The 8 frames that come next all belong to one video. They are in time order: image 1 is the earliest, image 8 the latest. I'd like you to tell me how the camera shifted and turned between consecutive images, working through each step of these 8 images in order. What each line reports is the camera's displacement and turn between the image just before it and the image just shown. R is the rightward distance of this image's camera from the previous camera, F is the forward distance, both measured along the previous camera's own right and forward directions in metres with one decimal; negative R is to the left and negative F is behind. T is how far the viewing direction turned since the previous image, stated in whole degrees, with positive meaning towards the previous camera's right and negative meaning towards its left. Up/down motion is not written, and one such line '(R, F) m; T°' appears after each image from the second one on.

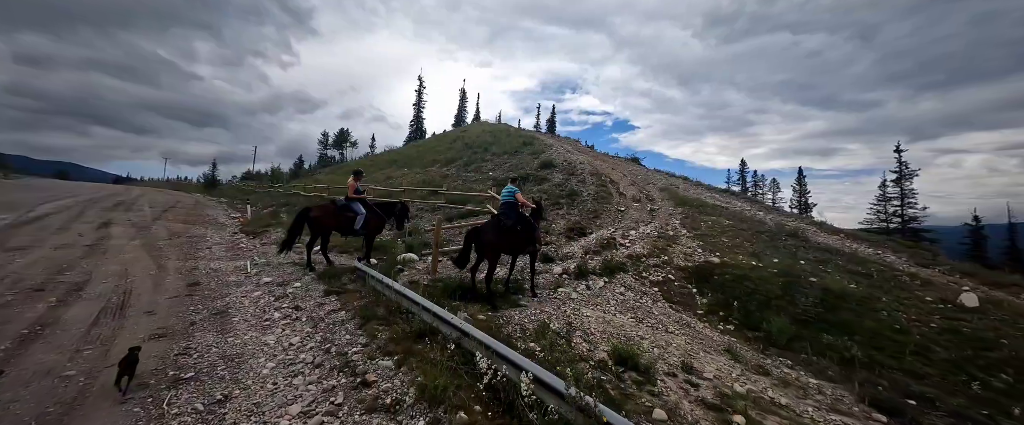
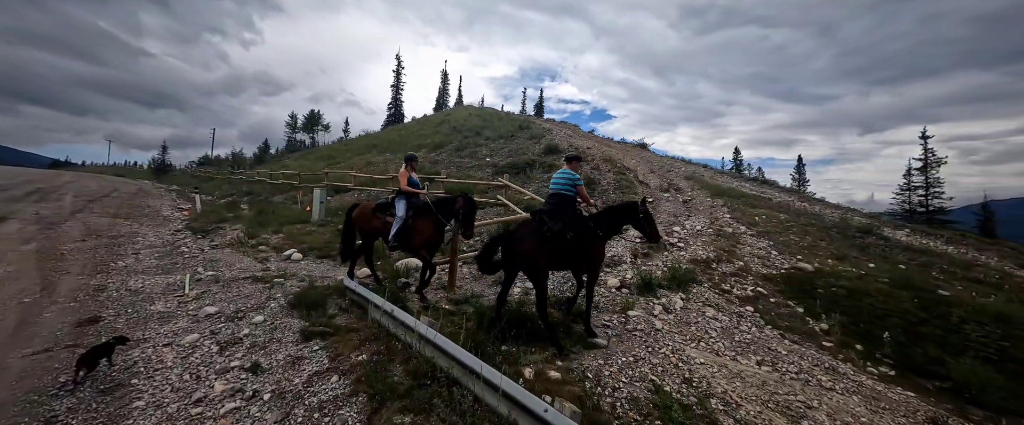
(-1.3, +2.1) m; +4°
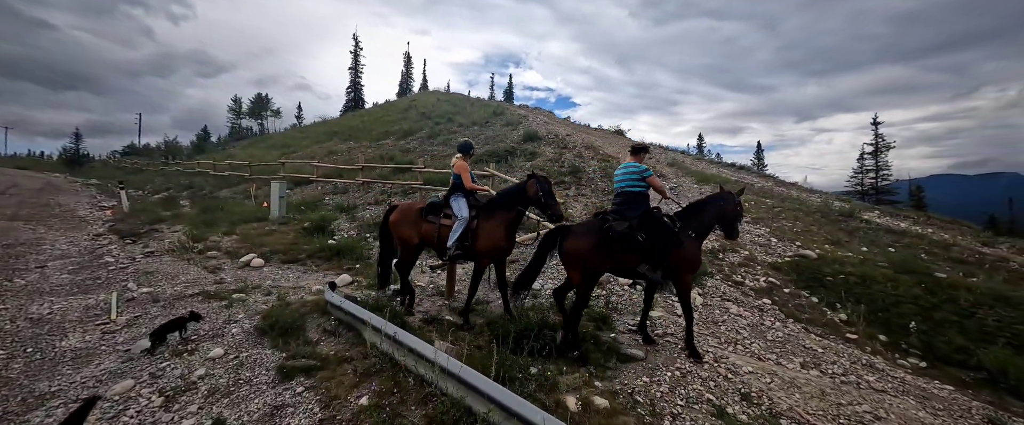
(-0.7, +0.7) m; +6°
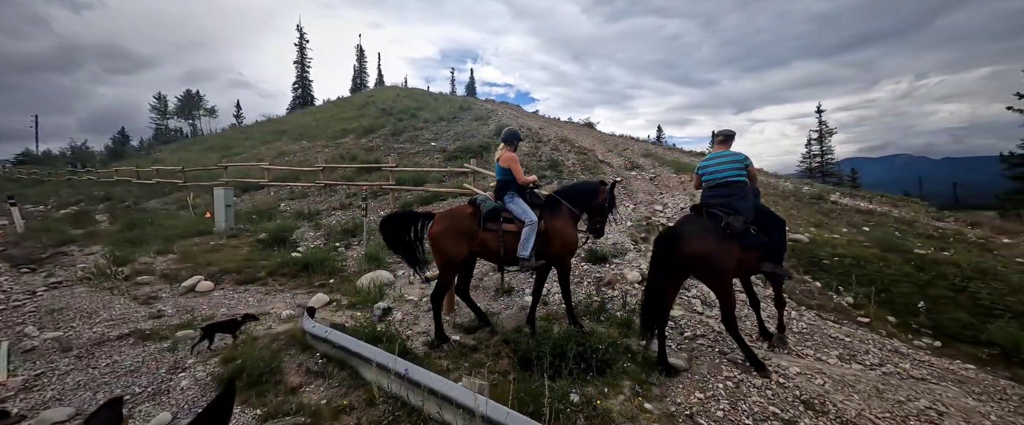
(-0.6, +0.6) m; +6°
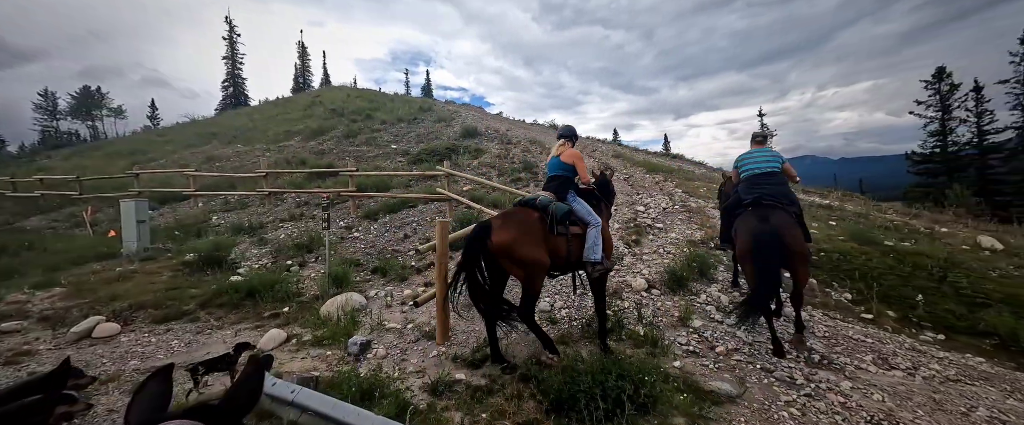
(-0.6, +0.7) m; +7°
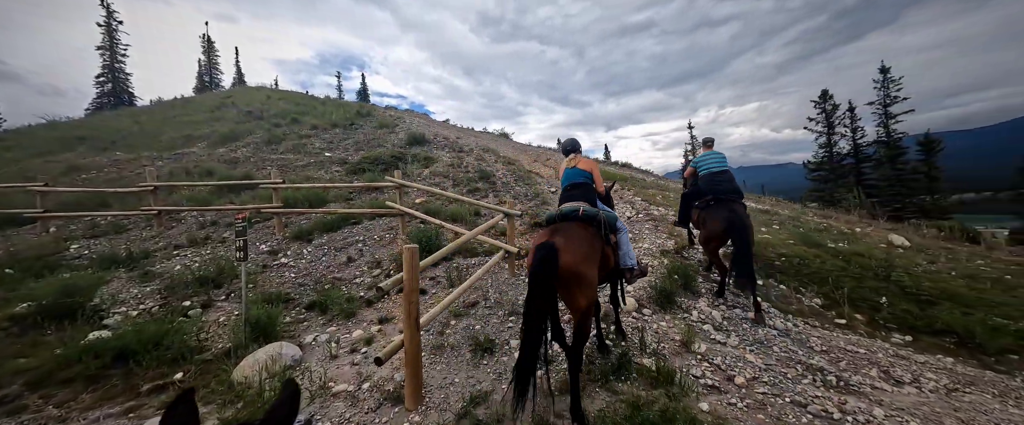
(-0.5, +0.8) m; +10°
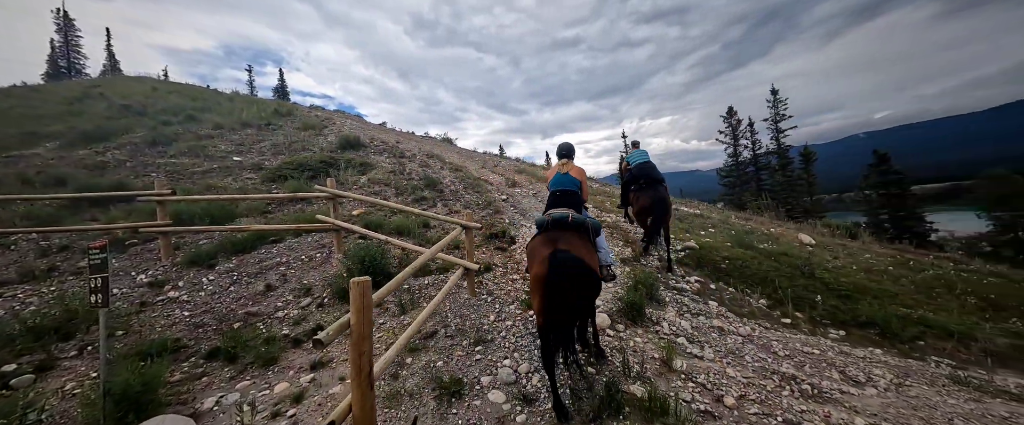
(-0.3, +0.6) m; +11°
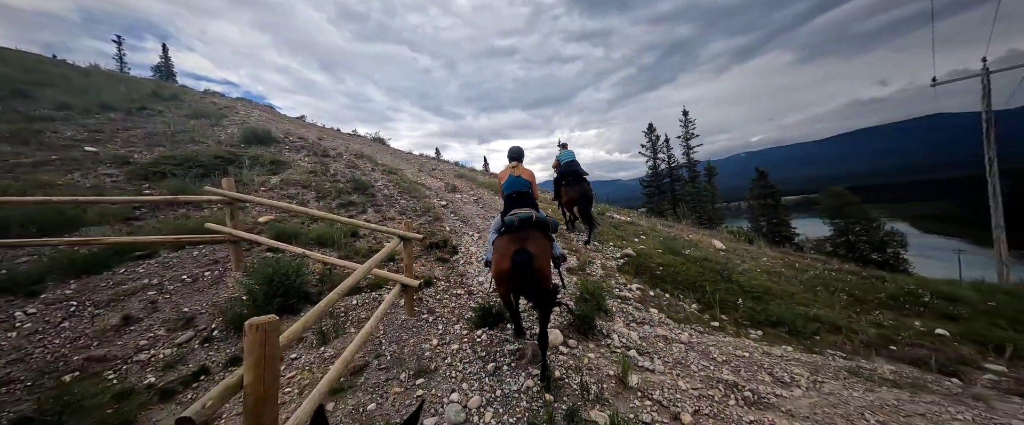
(-0.2, +0.4) m; +12°
